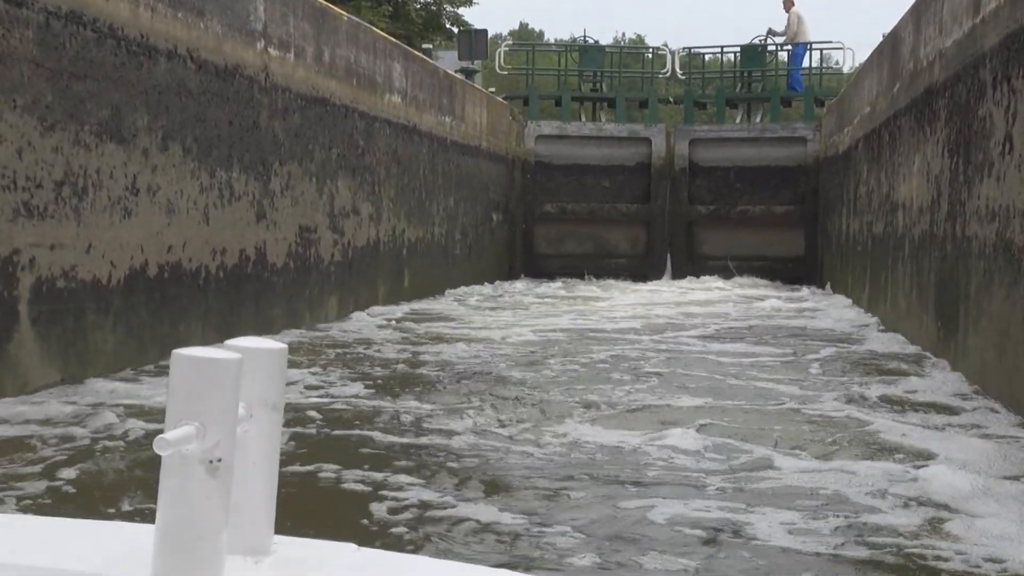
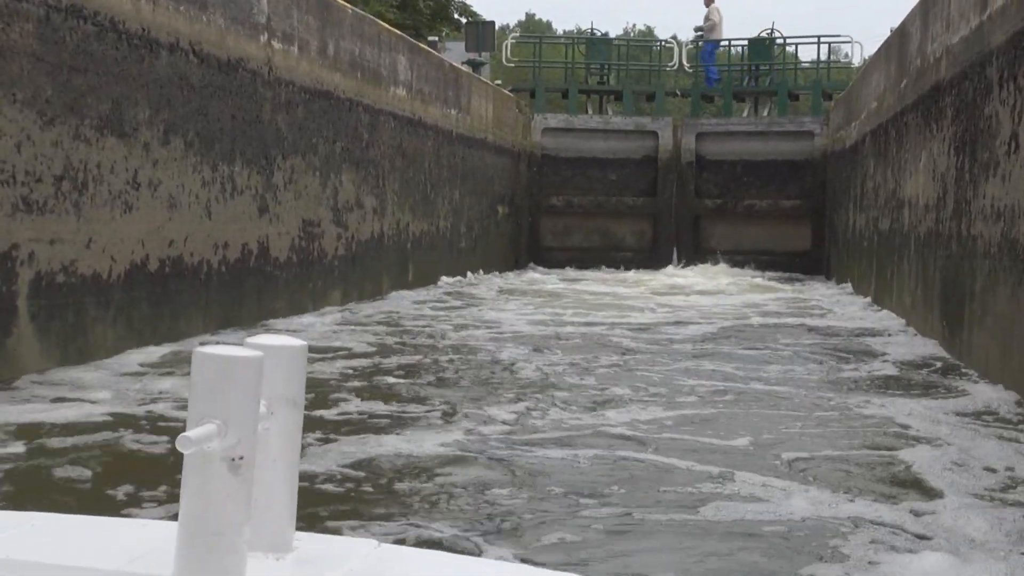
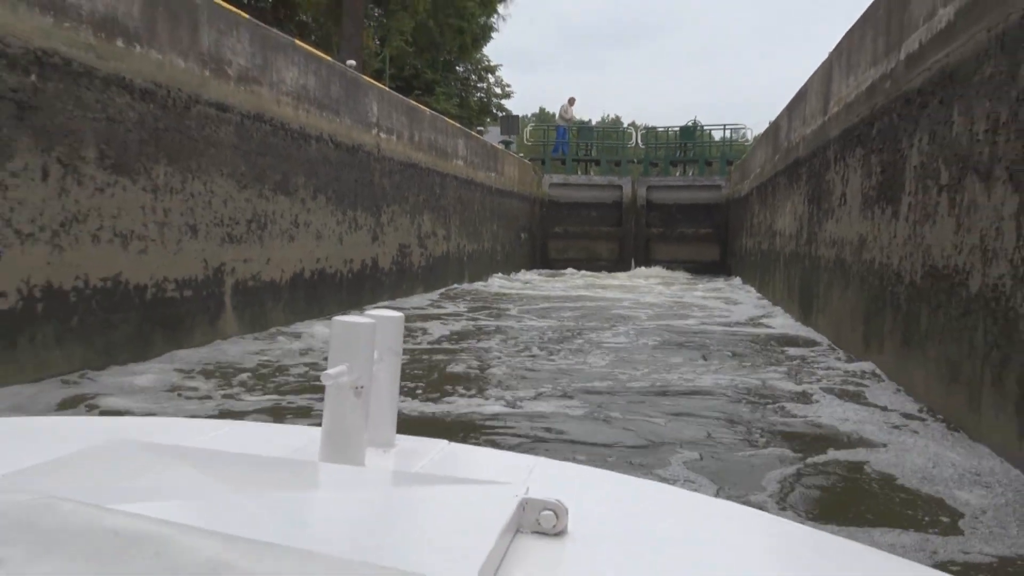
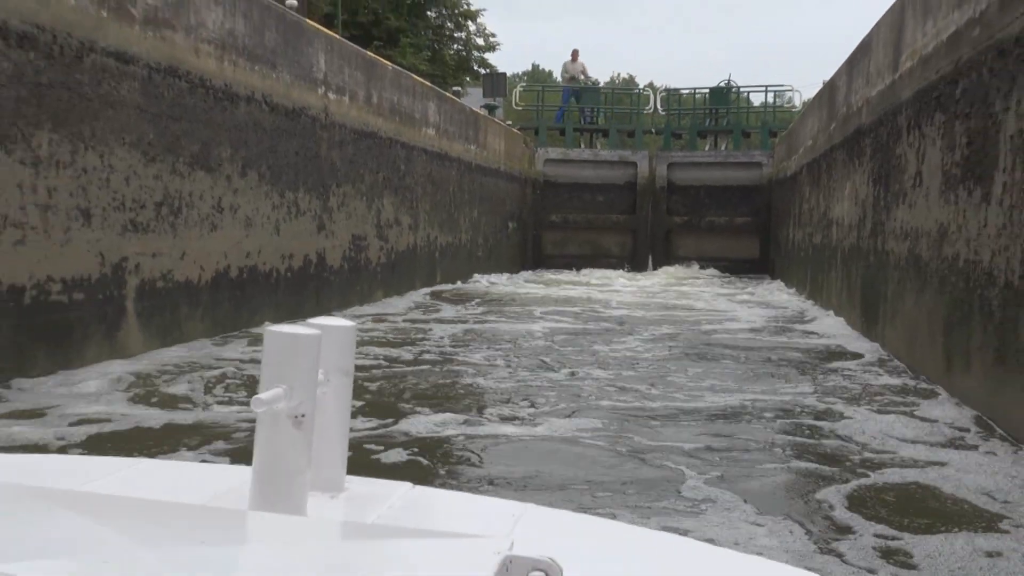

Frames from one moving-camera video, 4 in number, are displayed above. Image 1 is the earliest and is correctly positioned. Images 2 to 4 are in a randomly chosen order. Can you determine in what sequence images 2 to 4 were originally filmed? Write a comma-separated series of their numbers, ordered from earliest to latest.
2, 4, 3
